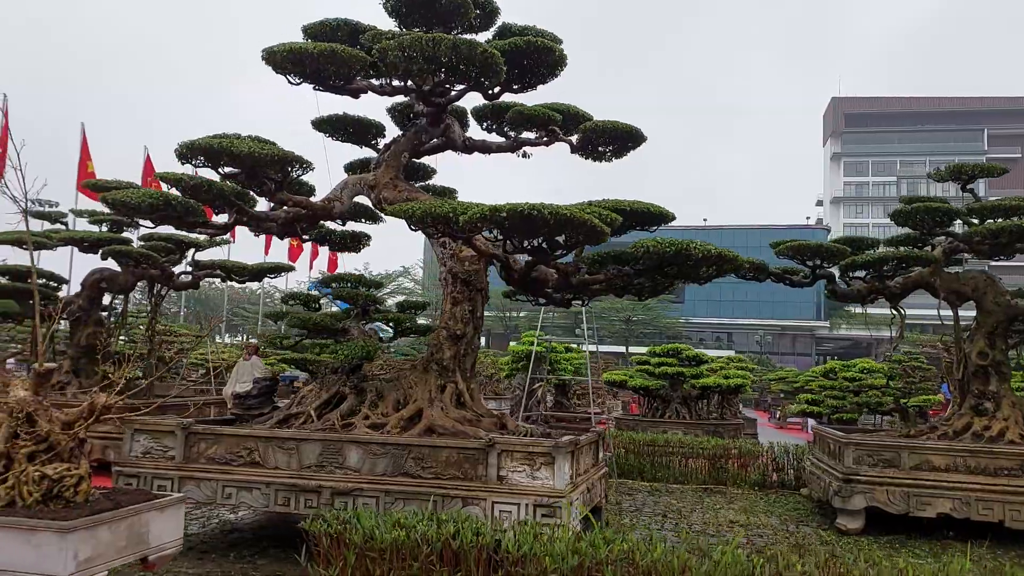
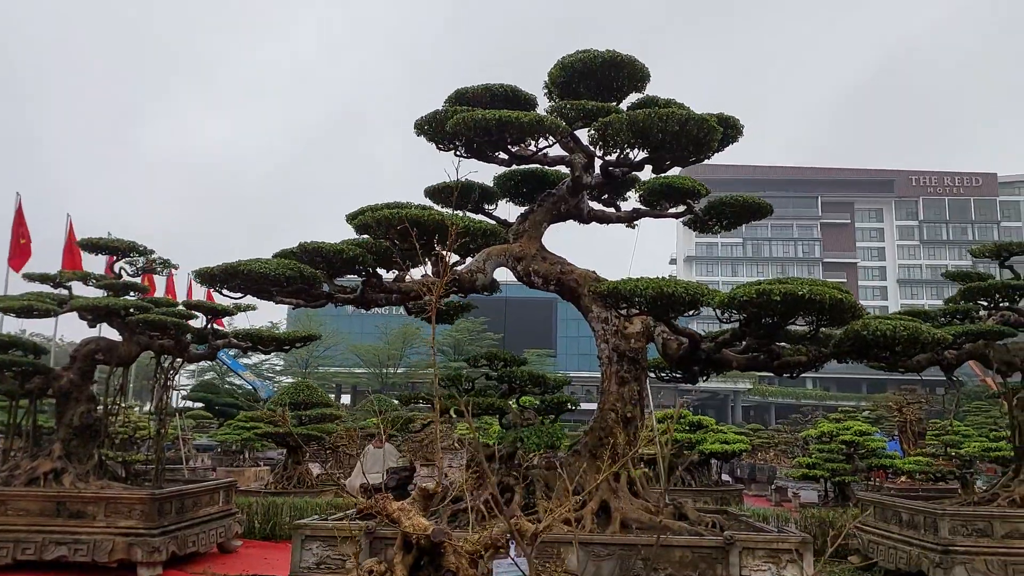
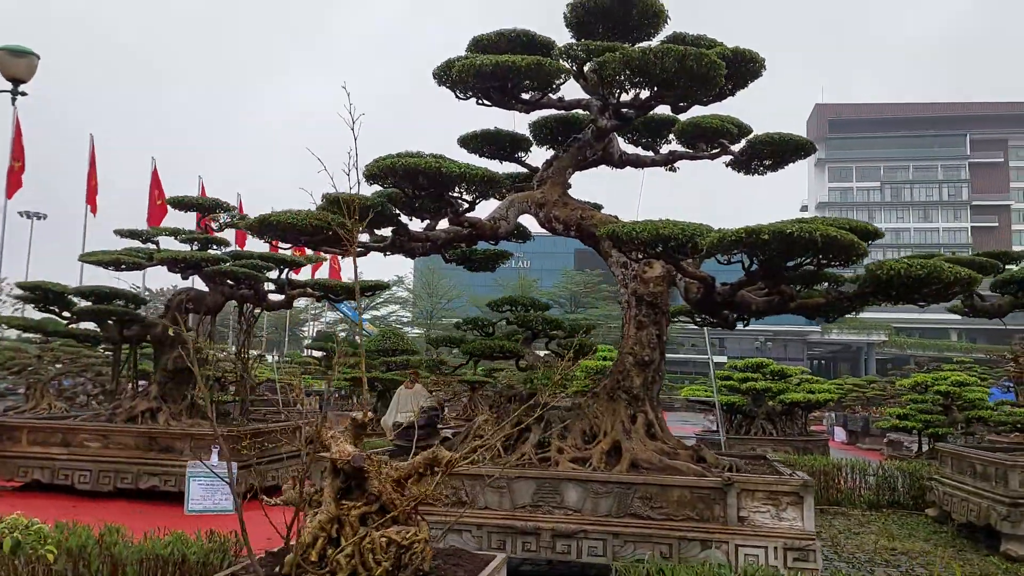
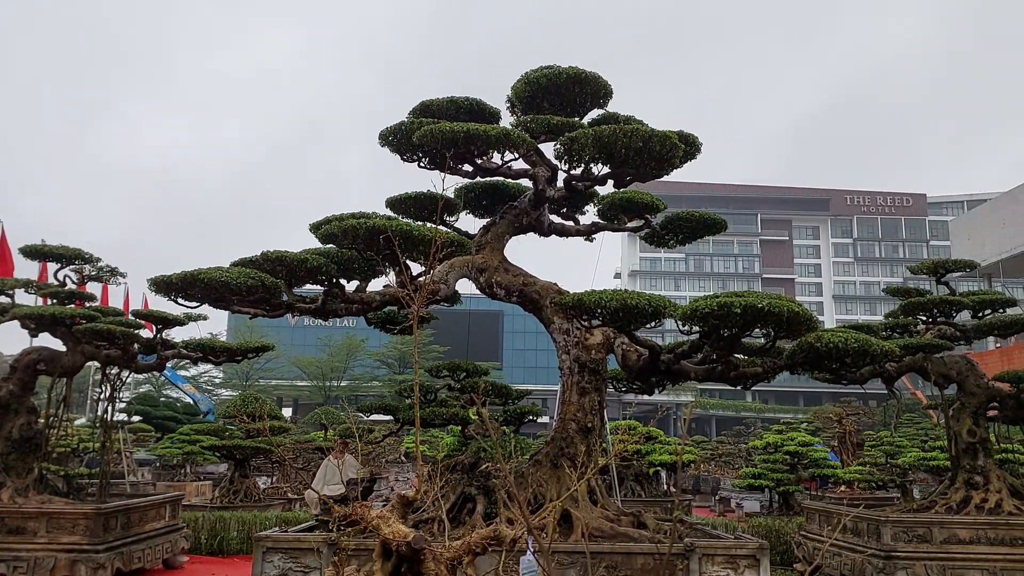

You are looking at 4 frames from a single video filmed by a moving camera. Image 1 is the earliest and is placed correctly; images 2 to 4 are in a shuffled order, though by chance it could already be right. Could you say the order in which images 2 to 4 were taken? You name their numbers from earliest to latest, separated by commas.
3, 2, 4
